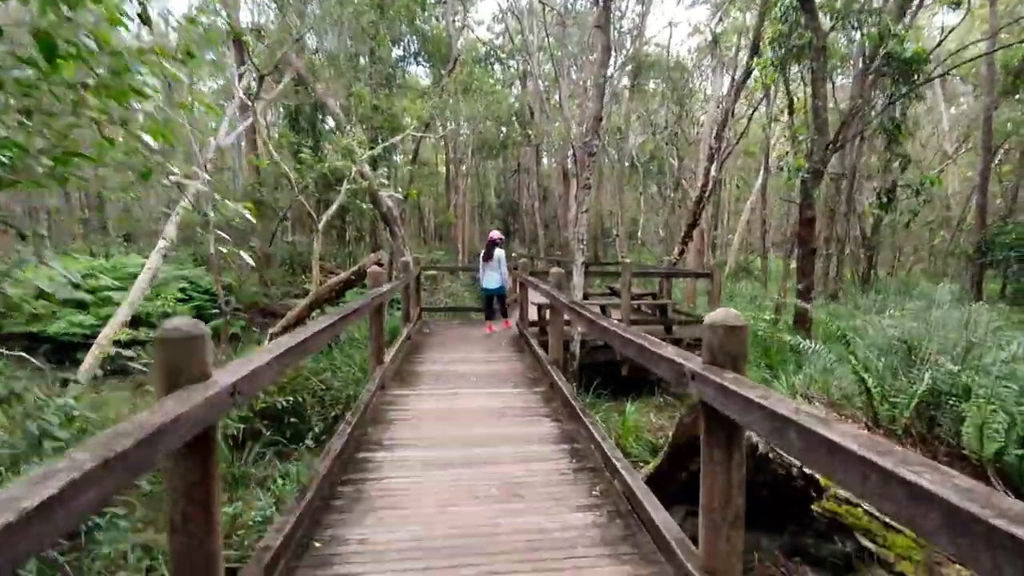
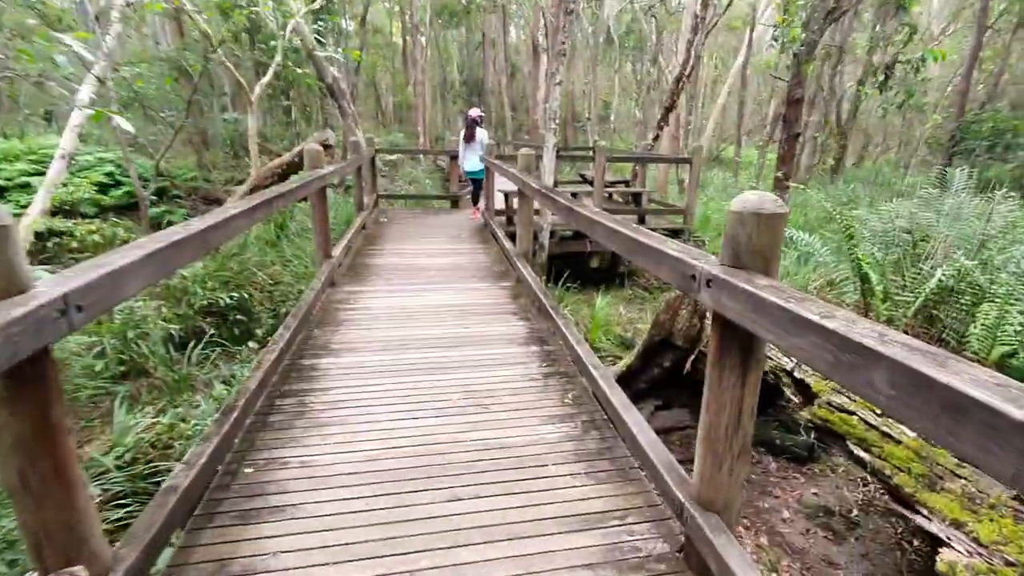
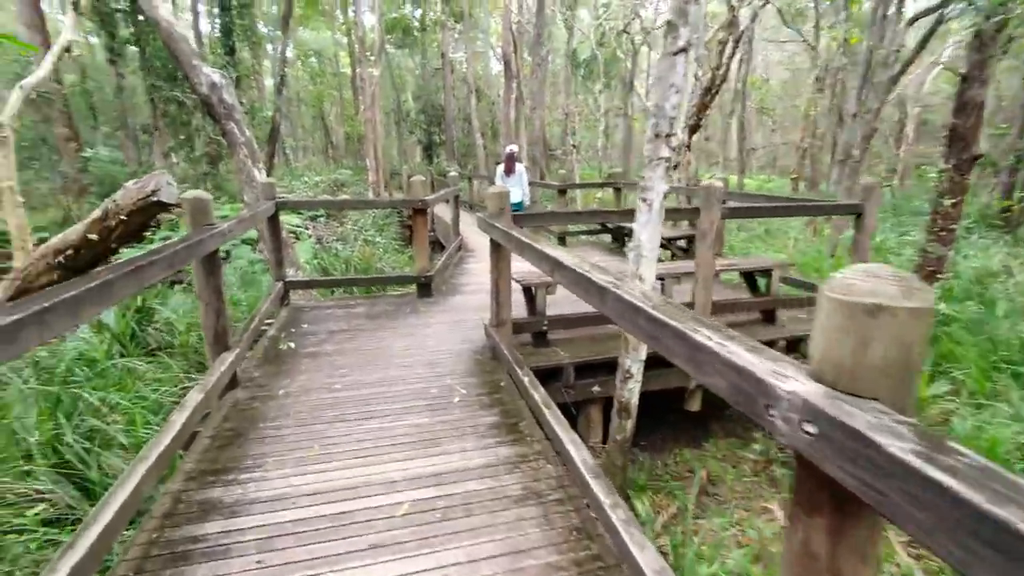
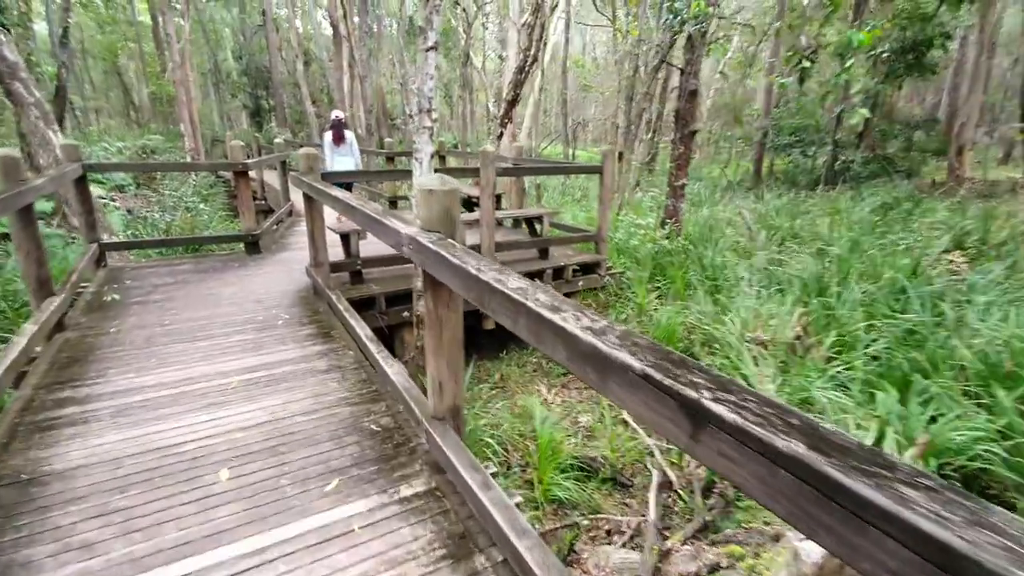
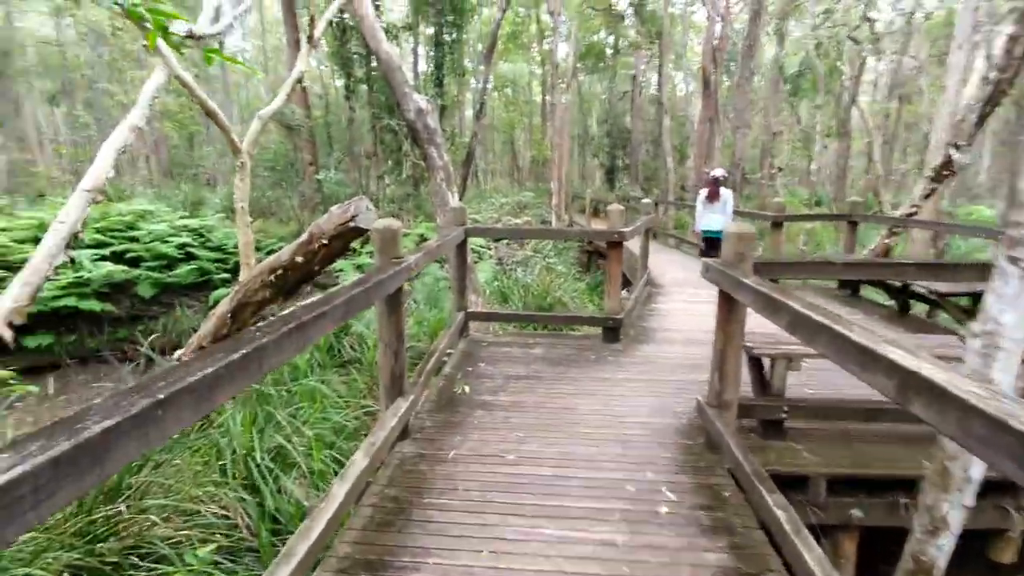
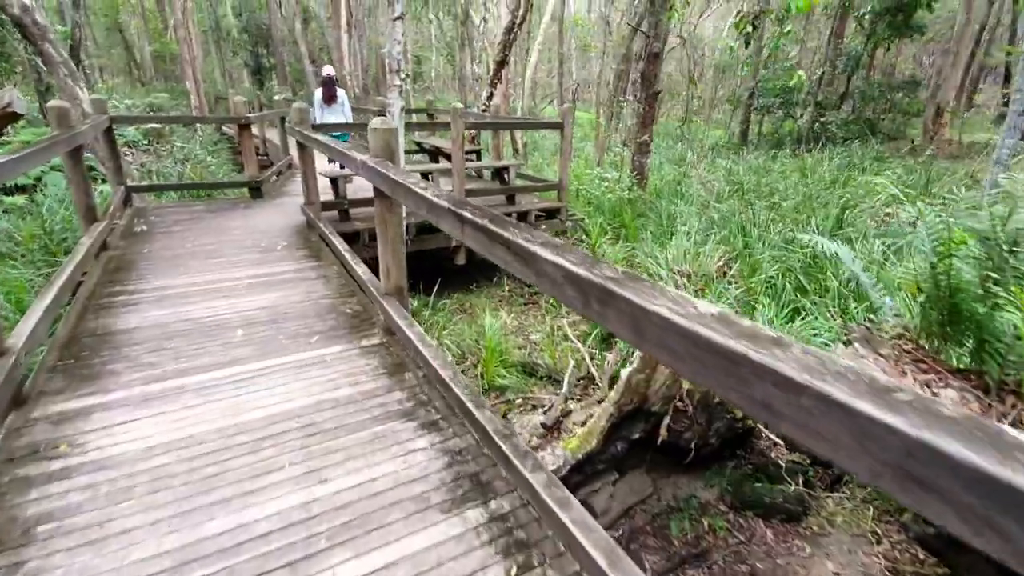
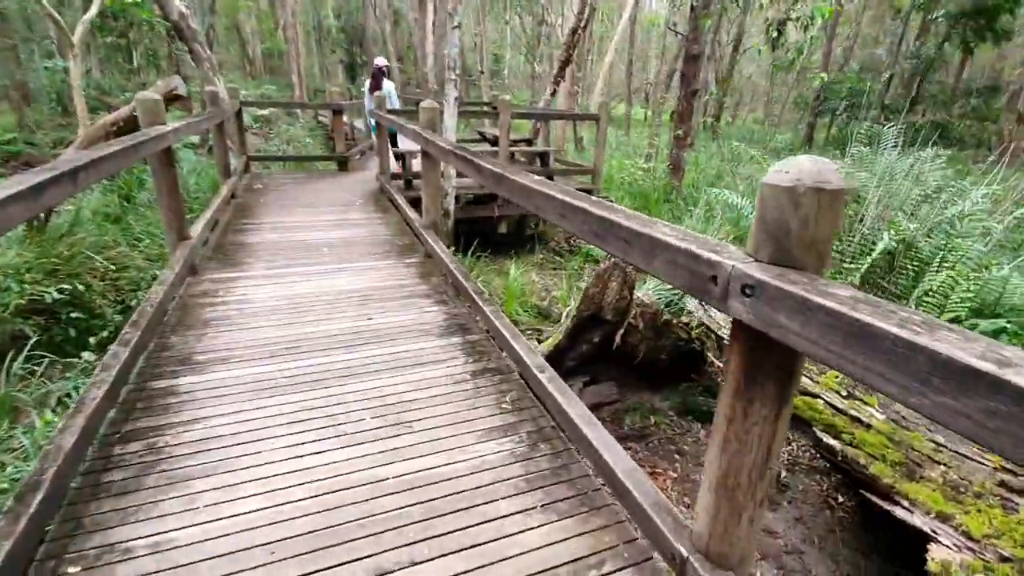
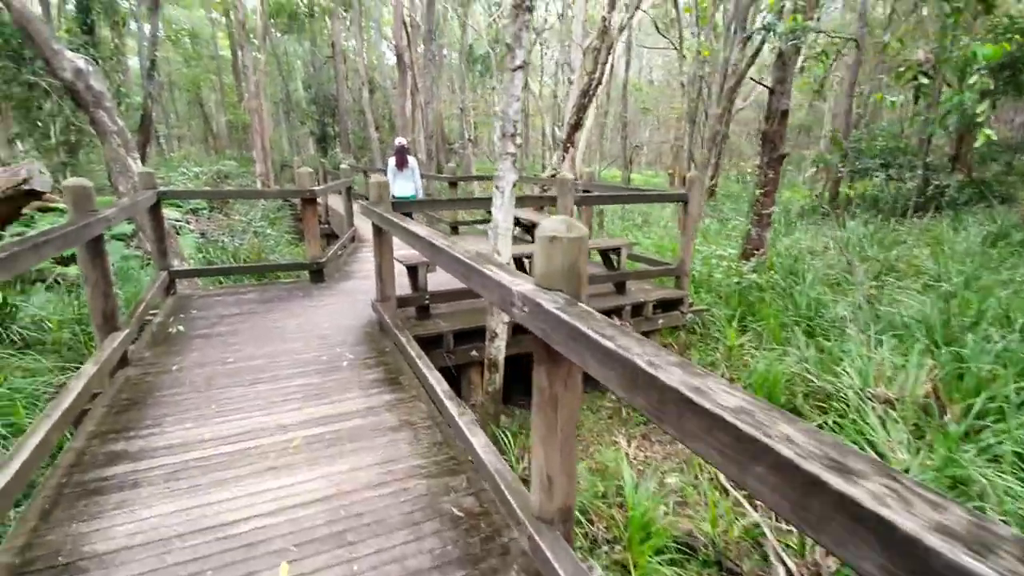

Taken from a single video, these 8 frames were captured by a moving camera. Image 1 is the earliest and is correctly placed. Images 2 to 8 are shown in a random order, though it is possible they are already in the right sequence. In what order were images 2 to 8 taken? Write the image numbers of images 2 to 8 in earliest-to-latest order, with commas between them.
2, 7, 6, 4, 8, 3, 5
